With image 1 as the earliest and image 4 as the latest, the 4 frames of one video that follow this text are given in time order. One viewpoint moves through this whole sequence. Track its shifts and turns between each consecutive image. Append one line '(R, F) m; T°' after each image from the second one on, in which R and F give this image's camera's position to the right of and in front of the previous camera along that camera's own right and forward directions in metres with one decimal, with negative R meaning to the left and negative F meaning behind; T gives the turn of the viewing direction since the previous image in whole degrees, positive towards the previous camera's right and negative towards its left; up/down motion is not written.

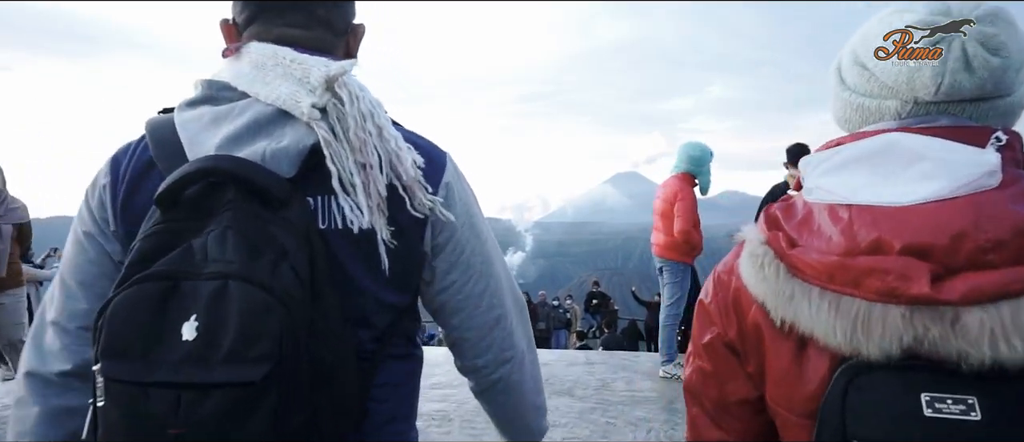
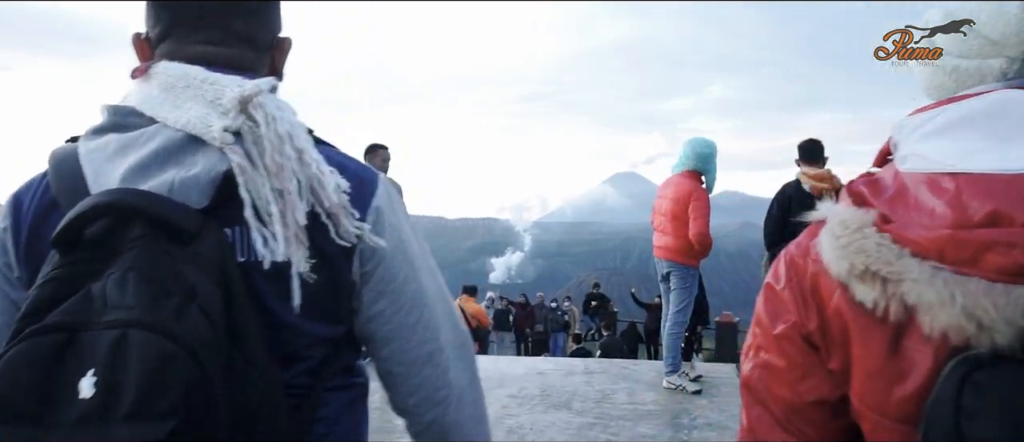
(0.0, +0.3) m; 0°
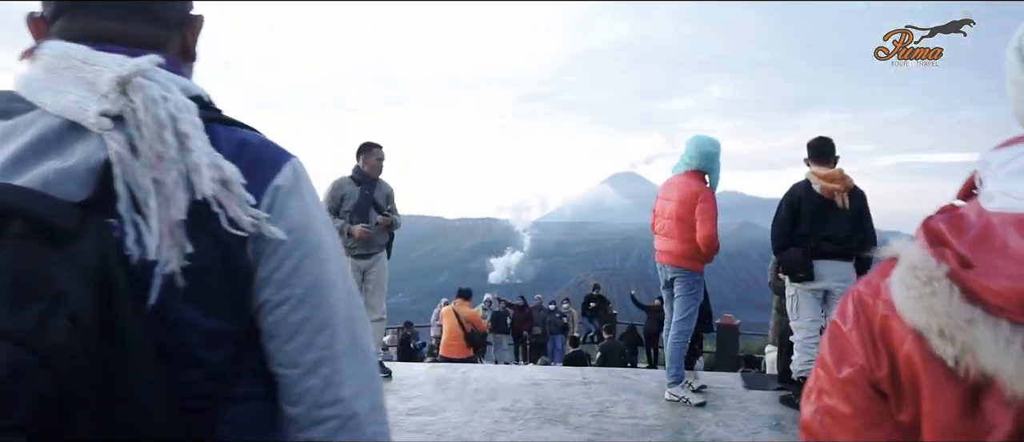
(0.0, +0.2) m; 0°
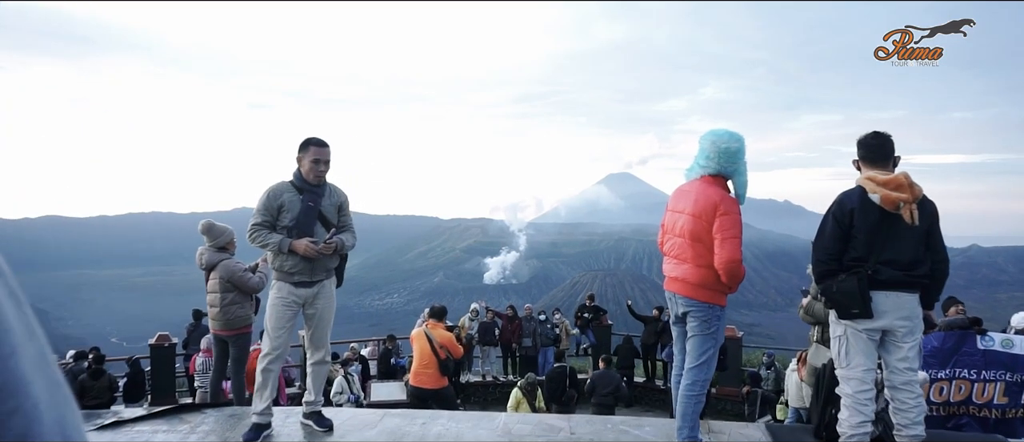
(+0.1, +0.8) m; 0°
